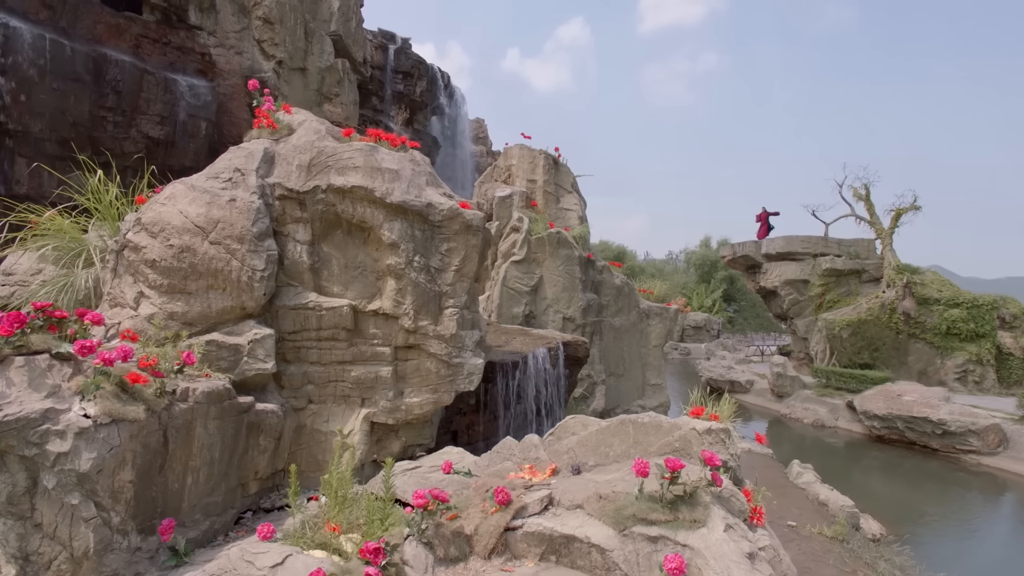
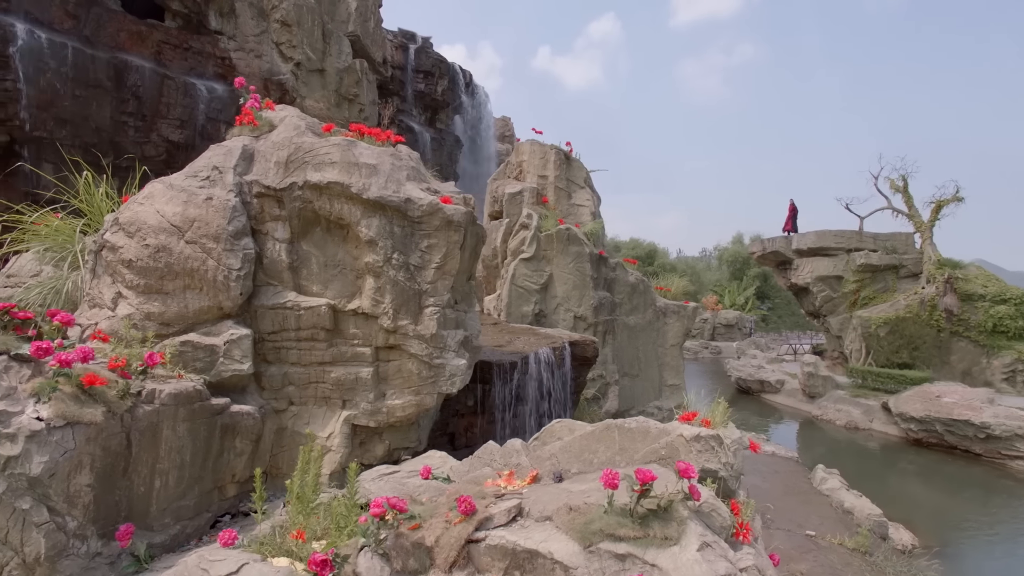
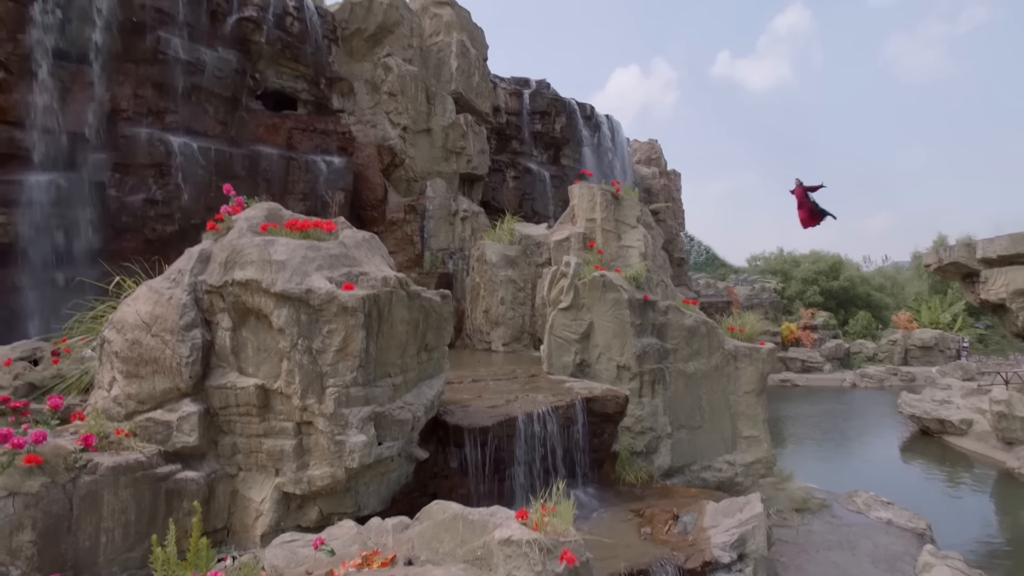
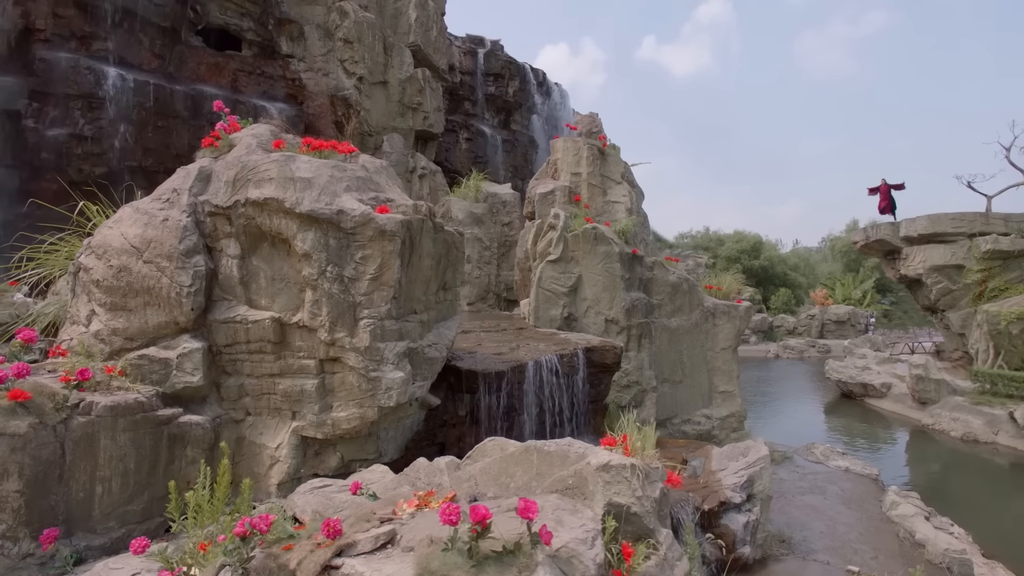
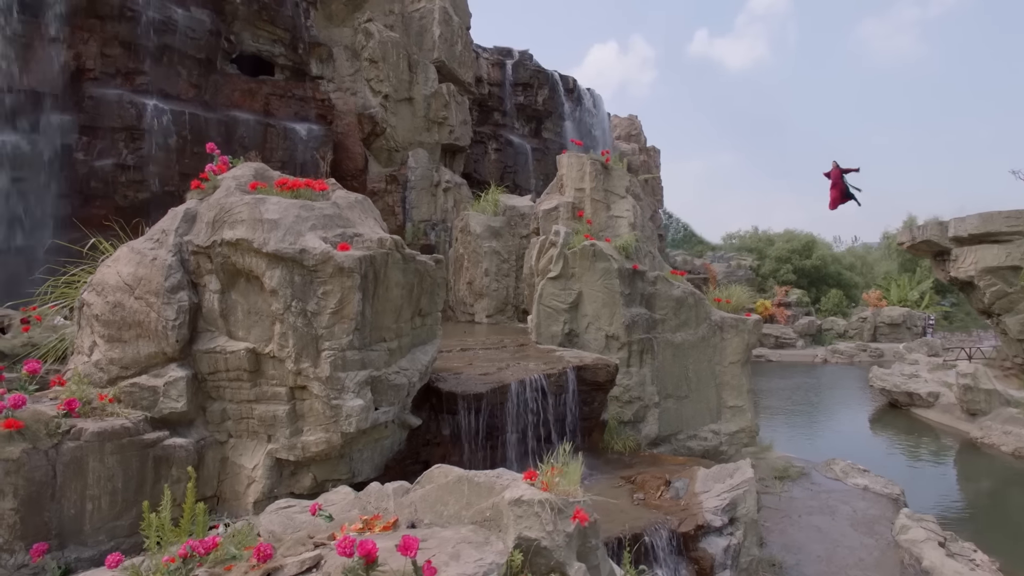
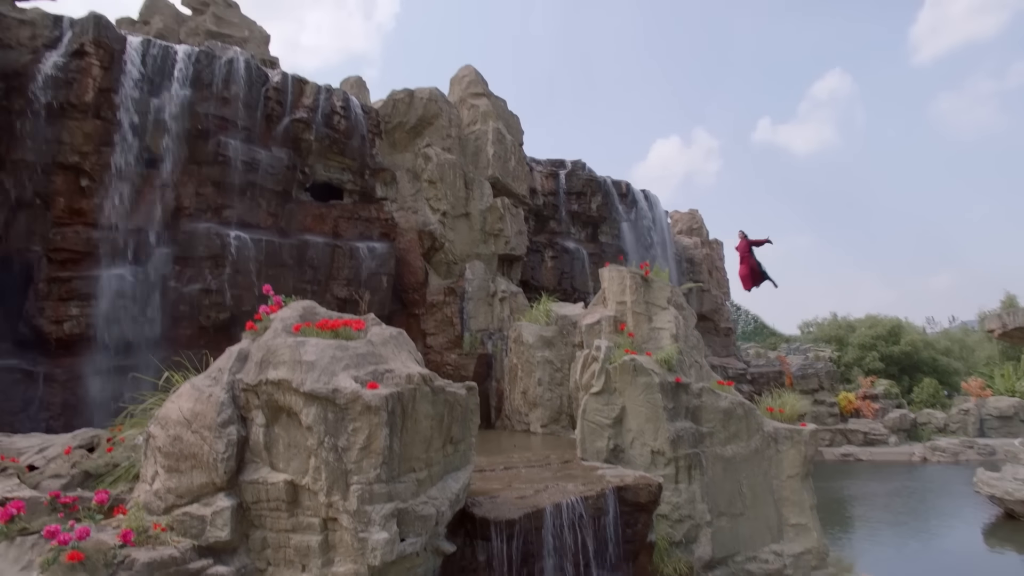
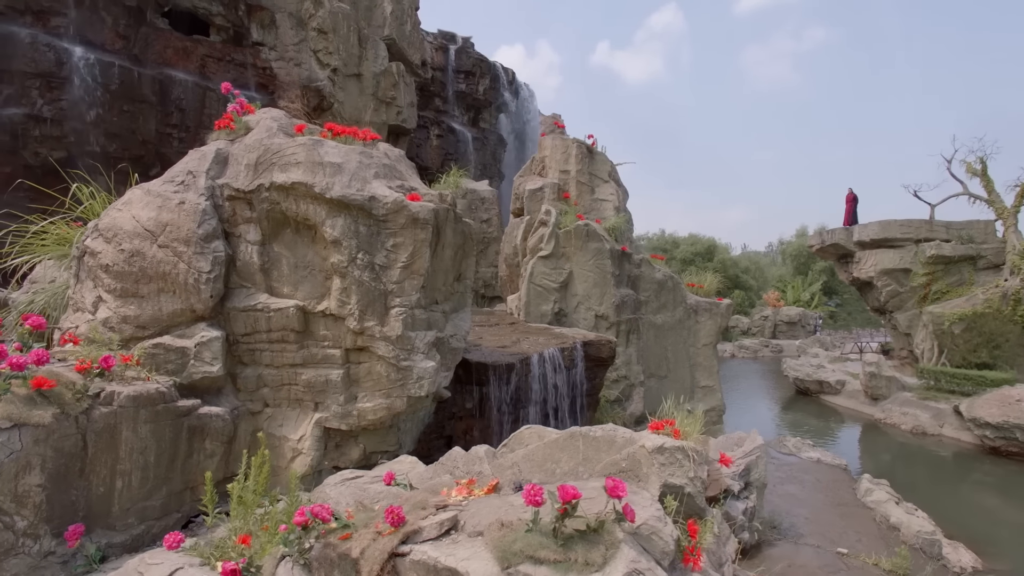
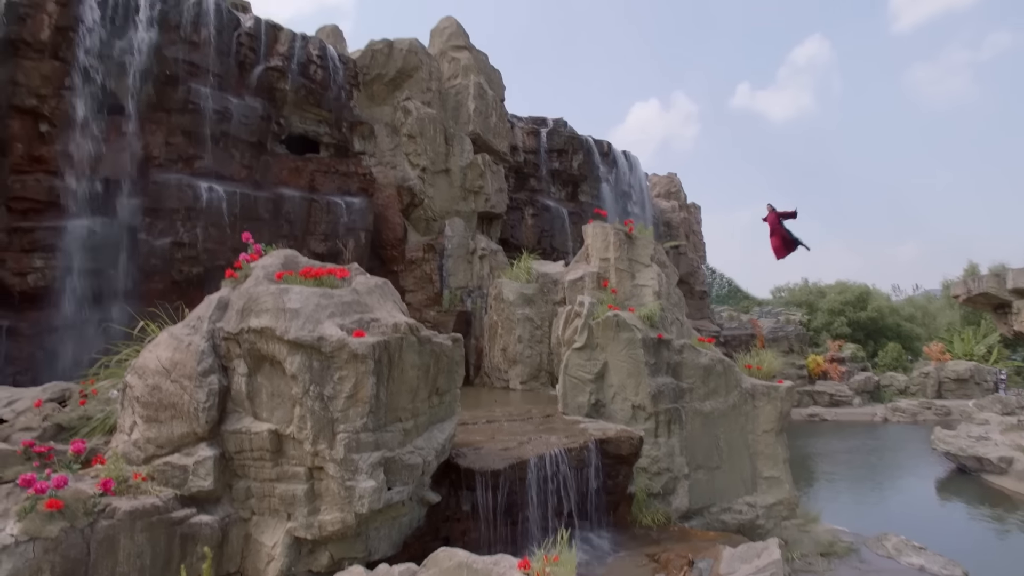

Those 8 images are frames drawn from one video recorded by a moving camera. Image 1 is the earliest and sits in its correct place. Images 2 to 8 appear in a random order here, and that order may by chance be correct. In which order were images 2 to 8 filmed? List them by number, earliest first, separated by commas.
2, 7, 4, 5, 3, 8, 6
